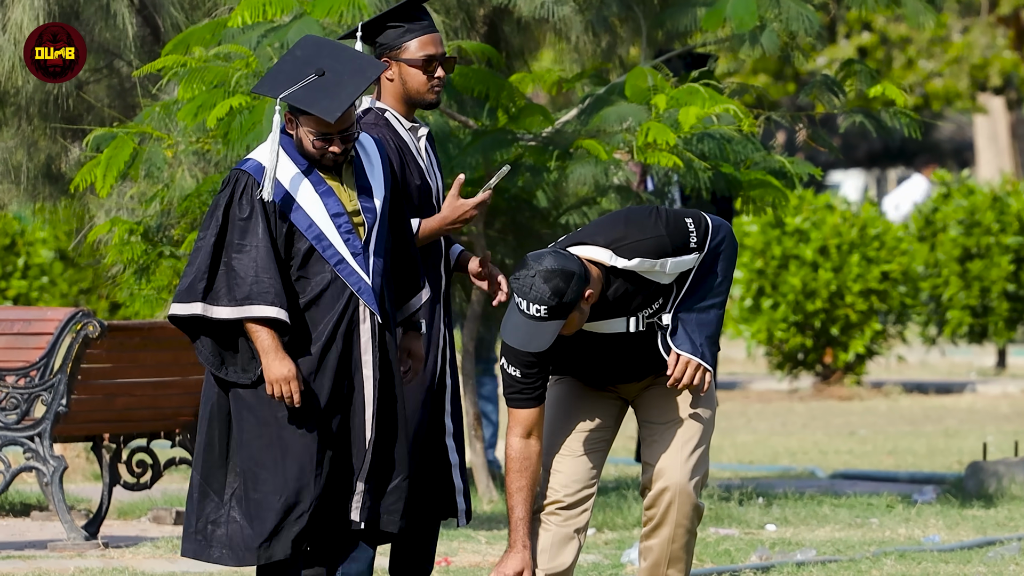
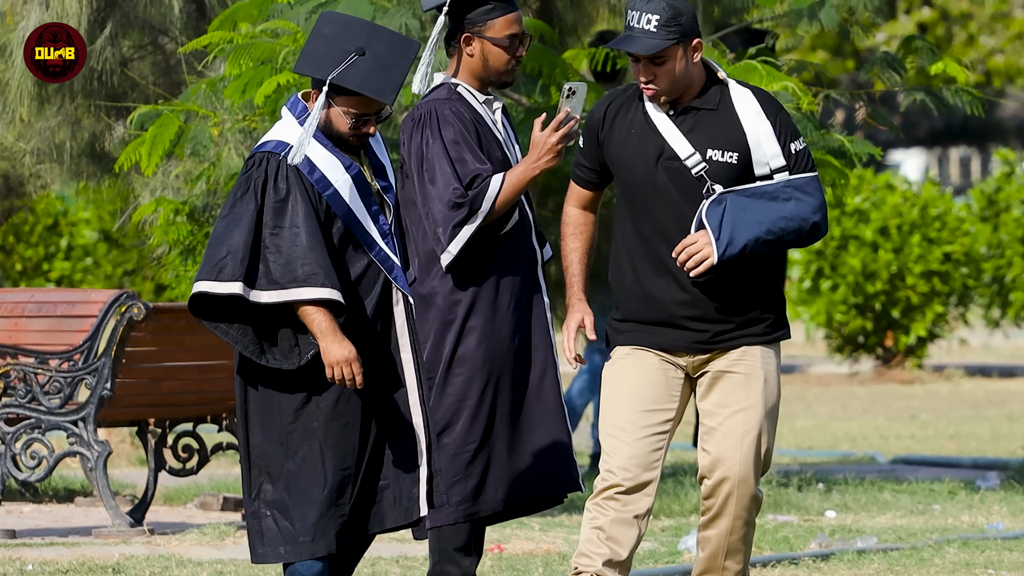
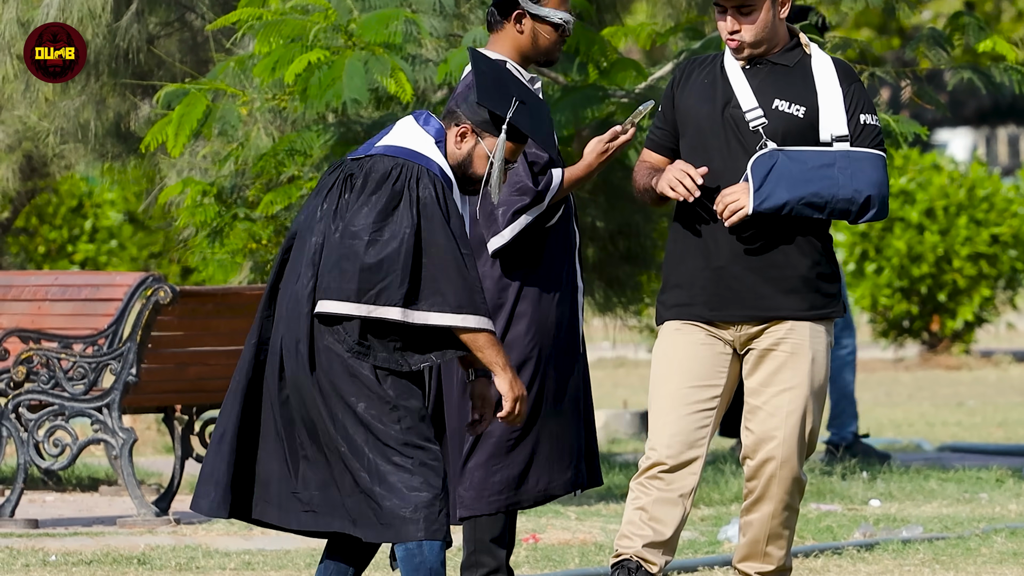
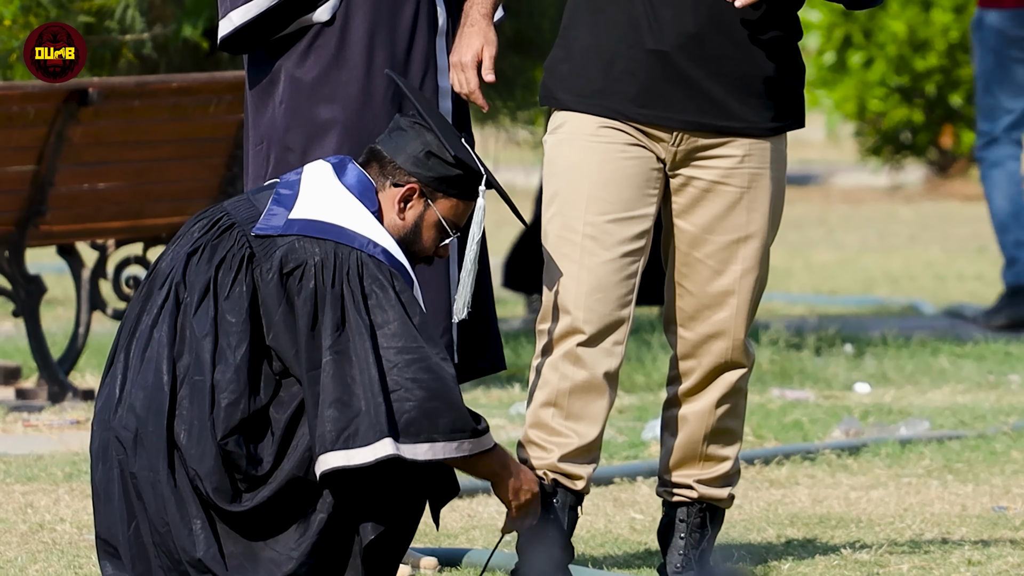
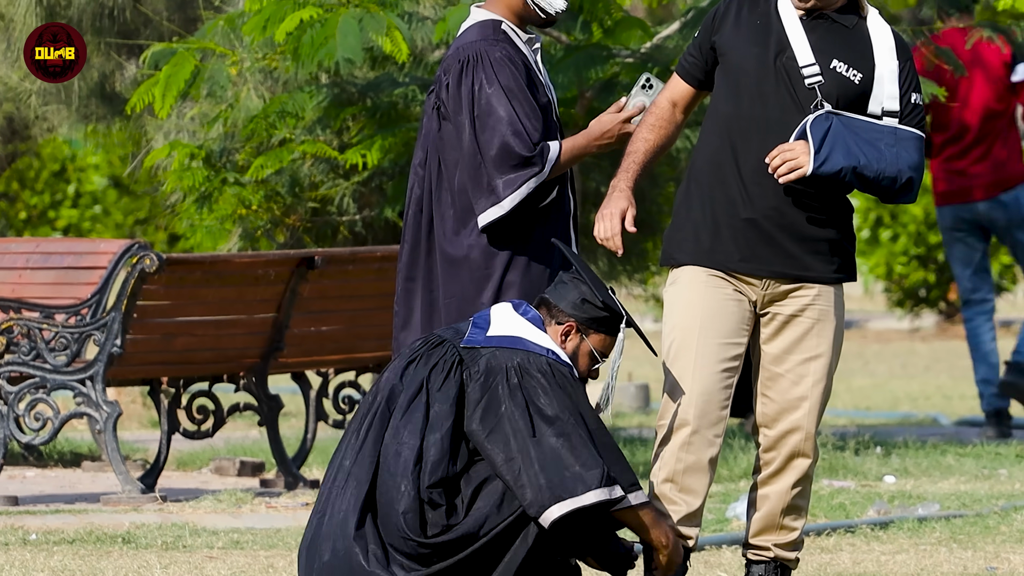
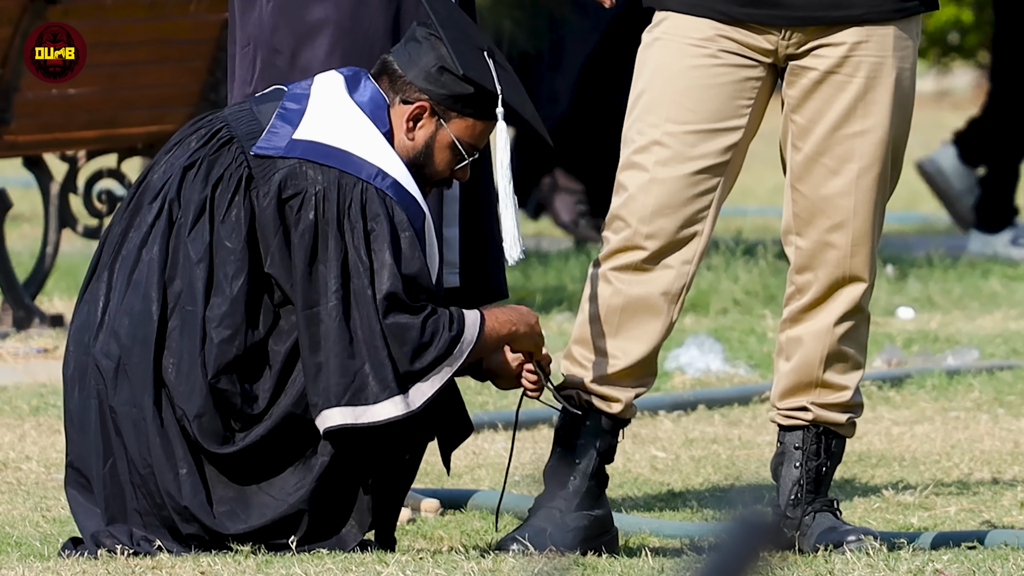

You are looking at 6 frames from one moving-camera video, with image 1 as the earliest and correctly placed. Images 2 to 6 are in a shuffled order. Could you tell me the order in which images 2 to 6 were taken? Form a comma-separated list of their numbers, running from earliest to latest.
2, 3, 5, 4, 6
